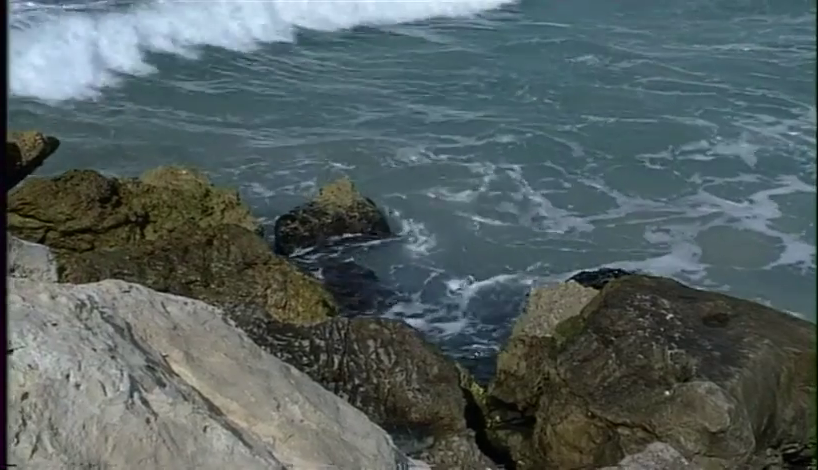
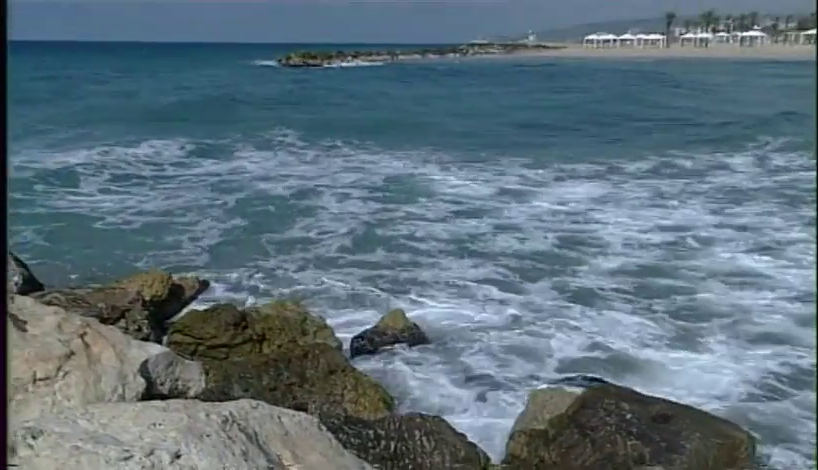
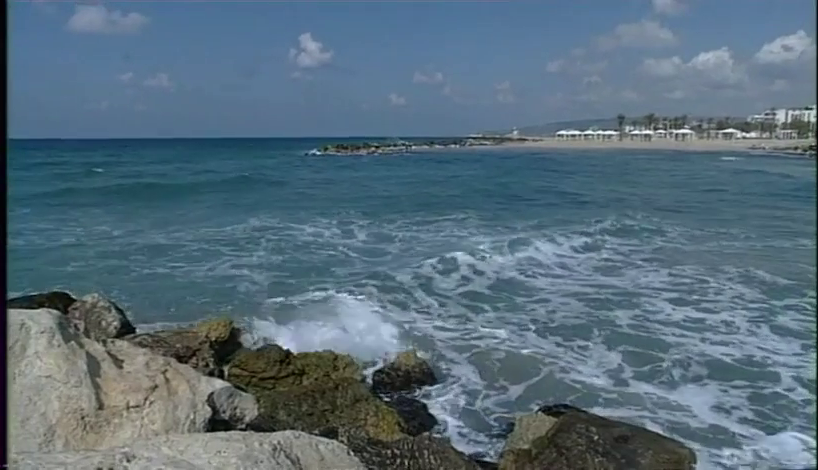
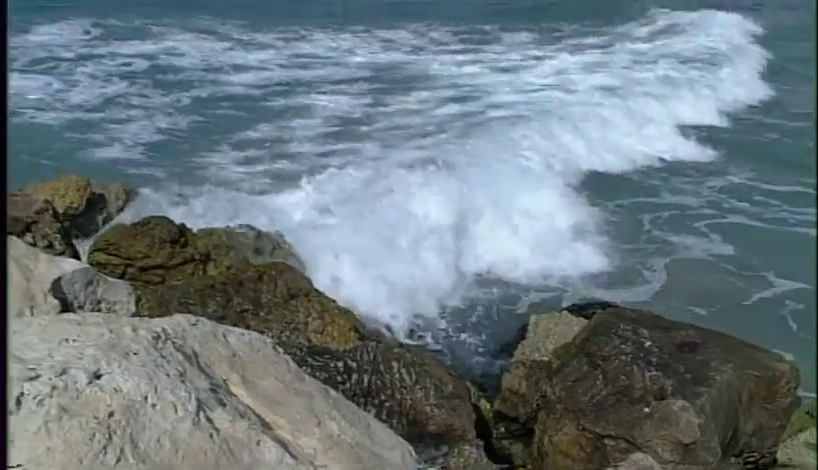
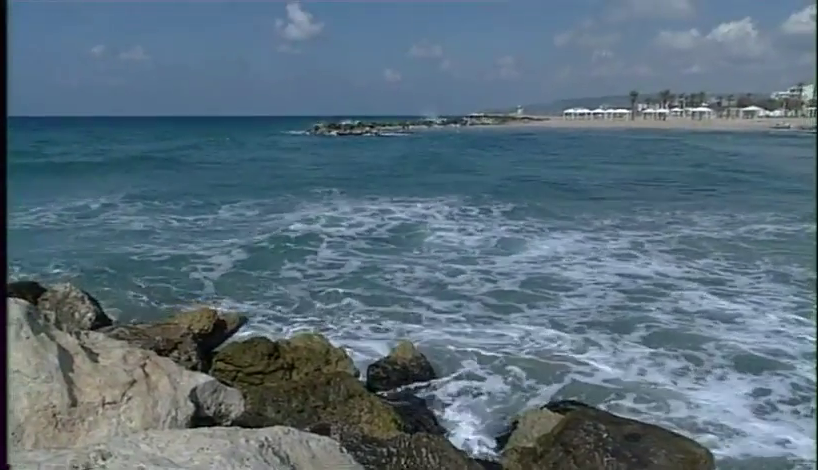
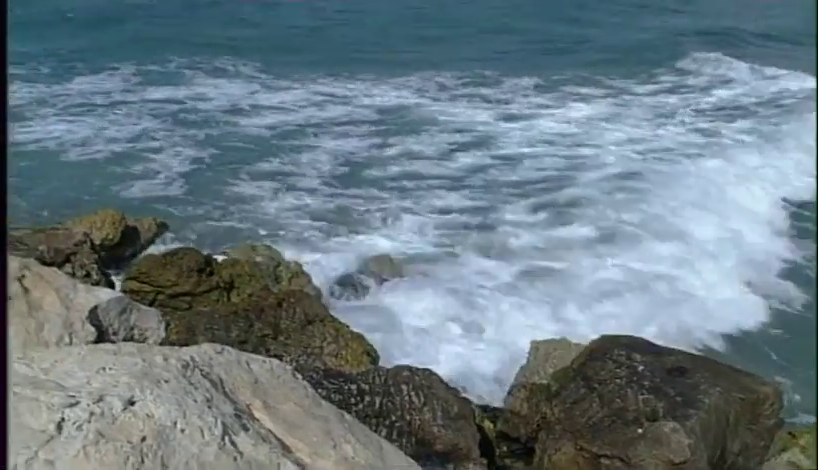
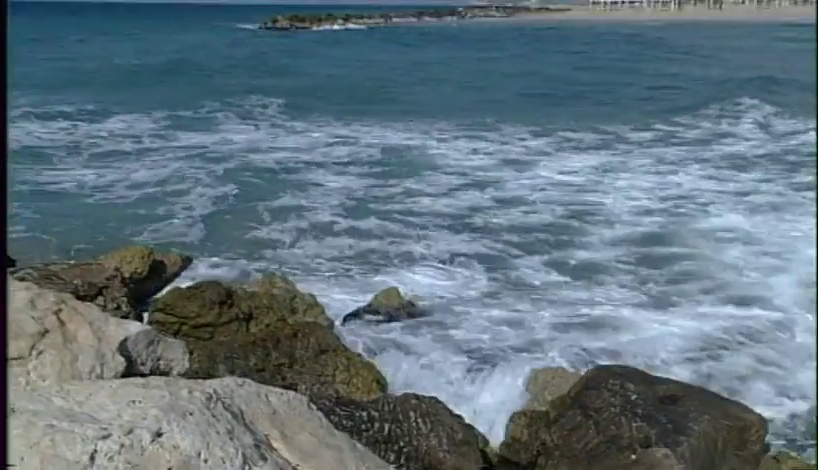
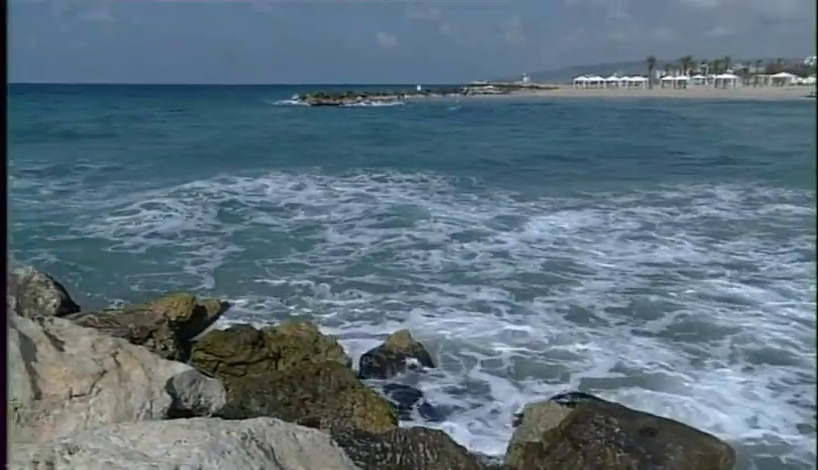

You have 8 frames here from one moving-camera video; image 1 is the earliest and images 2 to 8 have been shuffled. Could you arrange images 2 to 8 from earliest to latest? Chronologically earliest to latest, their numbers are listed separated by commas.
4, 6, 7, 2, 8, 5, 3
